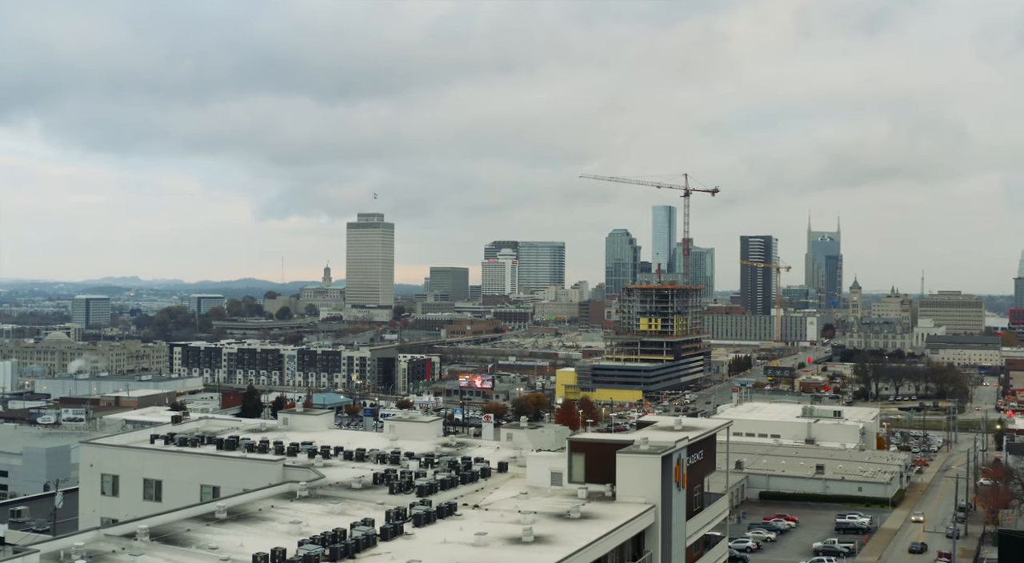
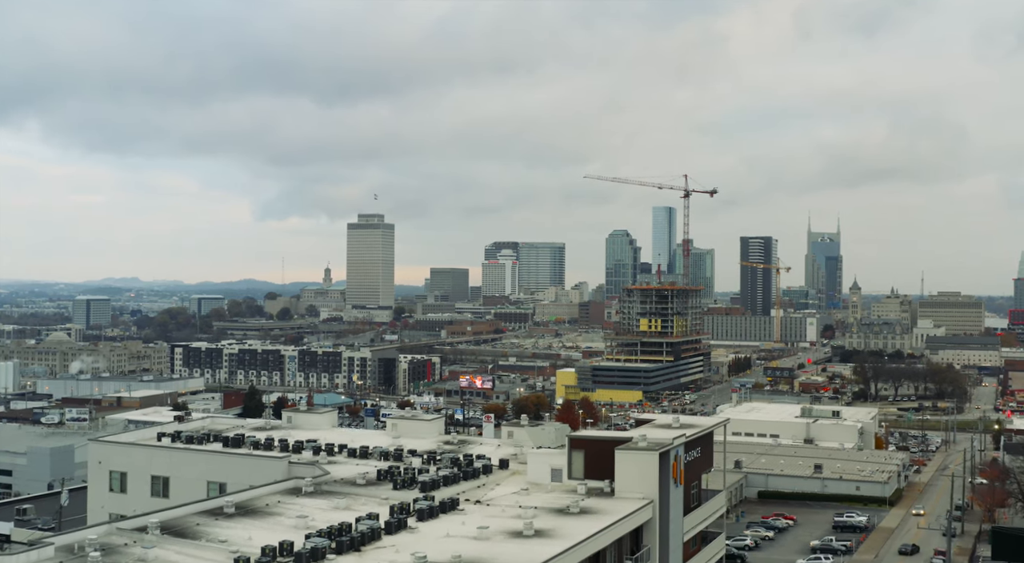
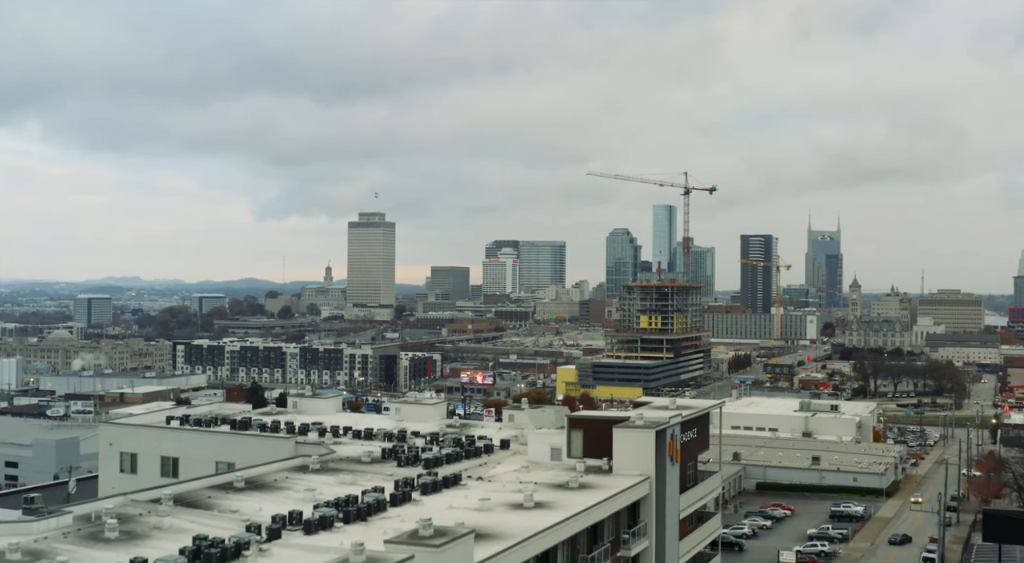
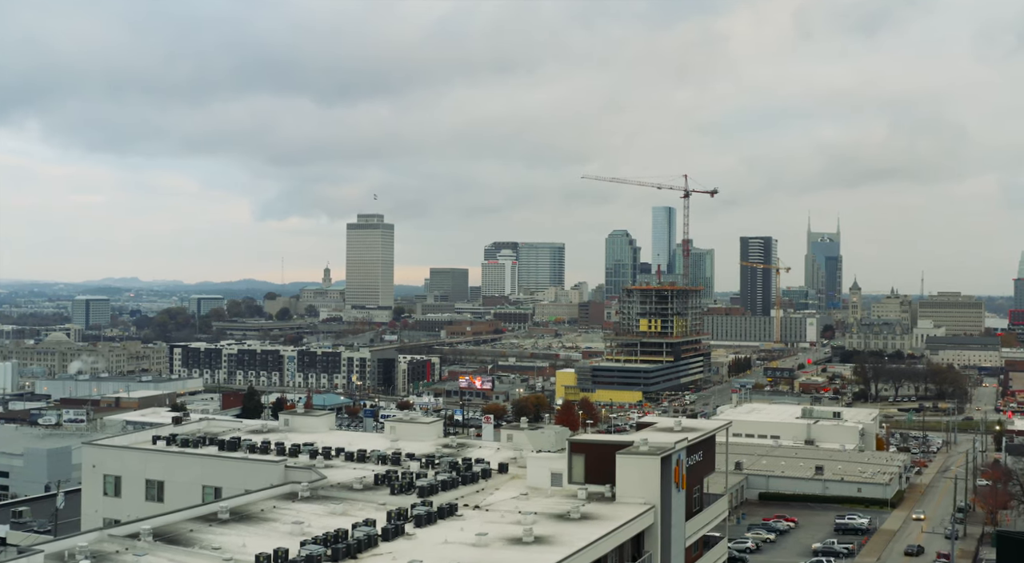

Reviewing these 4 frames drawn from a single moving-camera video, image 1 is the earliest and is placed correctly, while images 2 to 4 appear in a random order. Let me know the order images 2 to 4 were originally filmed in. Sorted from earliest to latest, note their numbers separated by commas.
4, 2, 3
